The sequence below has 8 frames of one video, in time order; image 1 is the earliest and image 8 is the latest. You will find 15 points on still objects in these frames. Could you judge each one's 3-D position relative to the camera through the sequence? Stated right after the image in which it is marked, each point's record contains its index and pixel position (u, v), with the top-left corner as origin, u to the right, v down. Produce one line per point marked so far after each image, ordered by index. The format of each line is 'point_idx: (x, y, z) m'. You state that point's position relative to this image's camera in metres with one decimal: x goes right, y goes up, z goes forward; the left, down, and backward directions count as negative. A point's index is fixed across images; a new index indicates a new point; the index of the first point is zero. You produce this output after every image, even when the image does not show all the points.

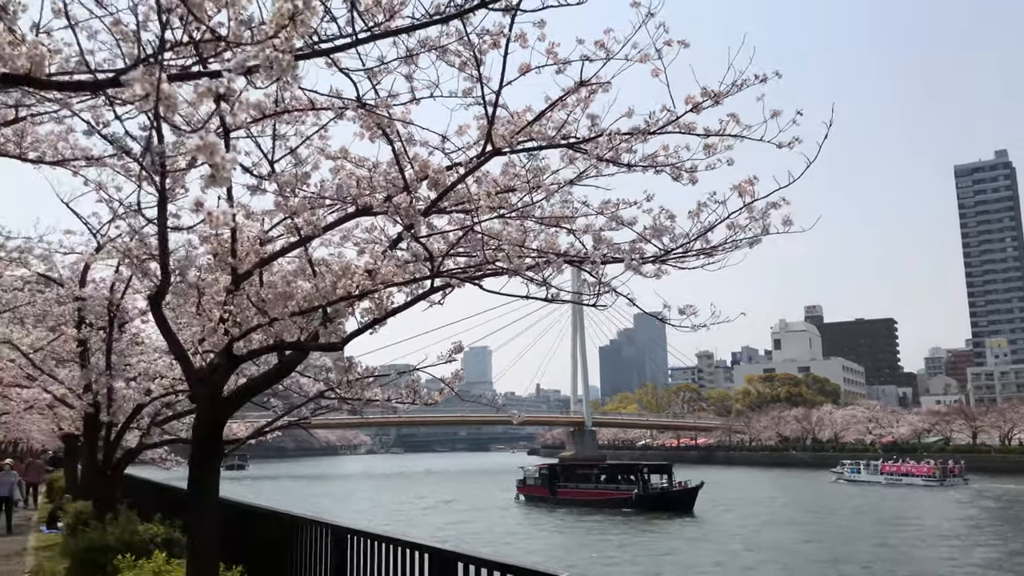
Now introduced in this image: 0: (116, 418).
0: (-5.2, -1.7, +11.4) m
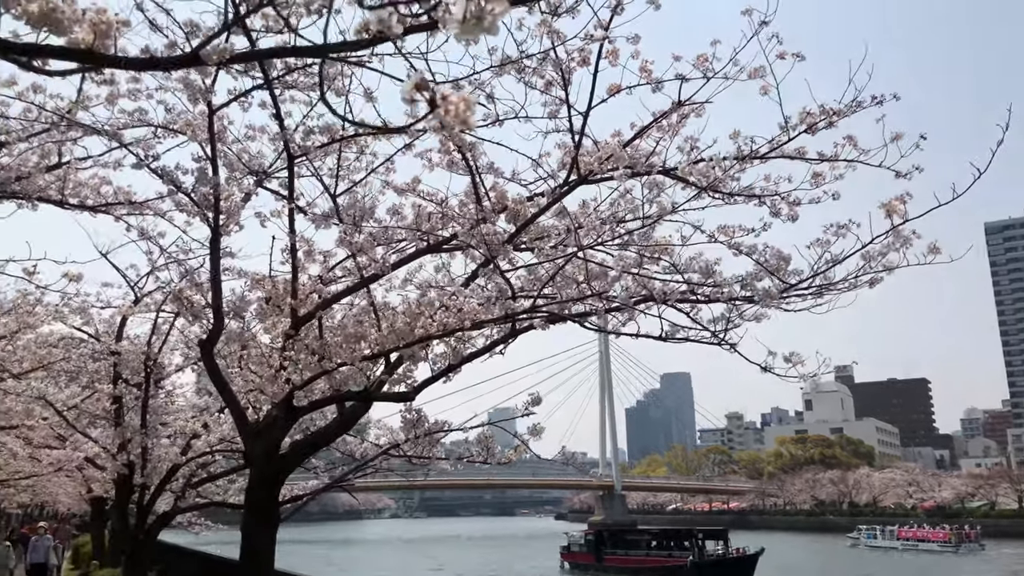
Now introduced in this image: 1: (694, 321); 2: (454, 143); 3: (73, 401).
0: (-4.5, -2.4, +10.8) m
1: (+1.1, -0.2, +5.3) m
2: (-0.3, +0.8, +5.1) m
3: (-5.8, -1.5, +11.4) m
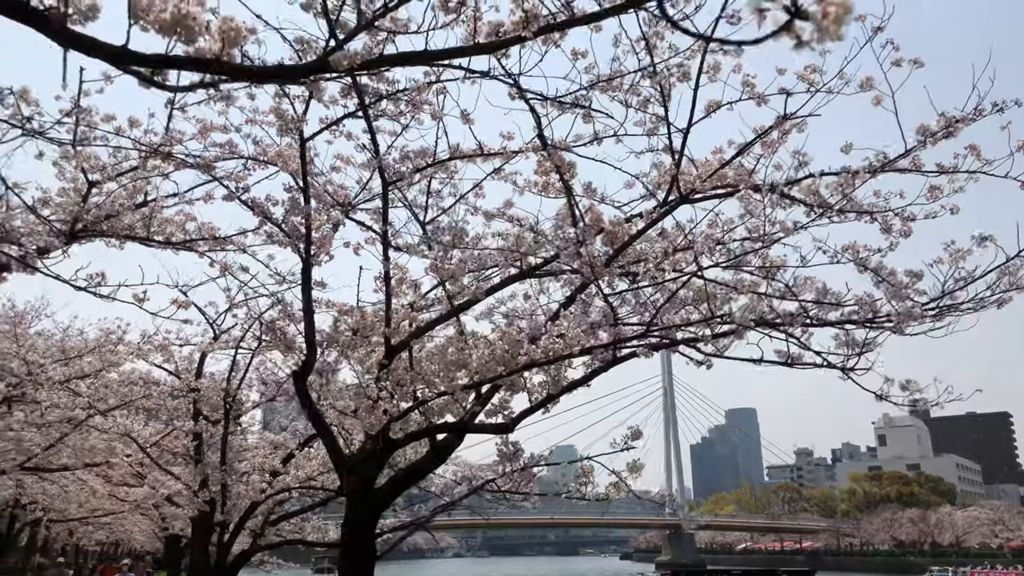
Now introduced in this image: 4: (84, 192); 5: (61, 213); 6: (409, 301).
0: (-3.5, -2.9, +10.8) m
1: (+1.7, -0.3, +5.1) m
2: (+0.2, +0.7, +4.9) m
3: (-4.8, -2.0, +11.5) m
4: (-3.9, +0.9, +7.8) m
5: (-4.1, +0.7, +7.9) m
6: (-0.7, -0.1, +5.5) m
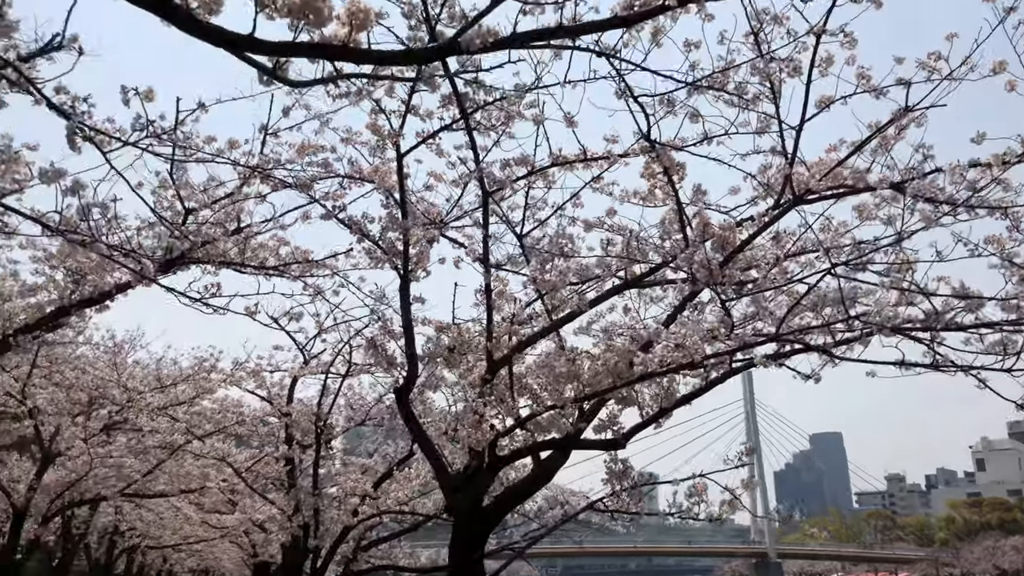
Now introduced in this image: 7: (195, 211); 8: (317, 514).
0: (-2.4, -3.2, +10.8) m
1: (+2.3, -0.4, +4.7) m
2: (+0.8, +0.6, +4.7) m
3: (-3.6, -2.4, +11.6) m
4: (-3.0, +0.6, +8.0) m
5: (-3.3, +0.4, +8.1) m
6: (0.0, -0.2, +5.4) m
7: (-2.9, +0.7, +8.0) m
8: (-2.4, -2.7, +10.5) m
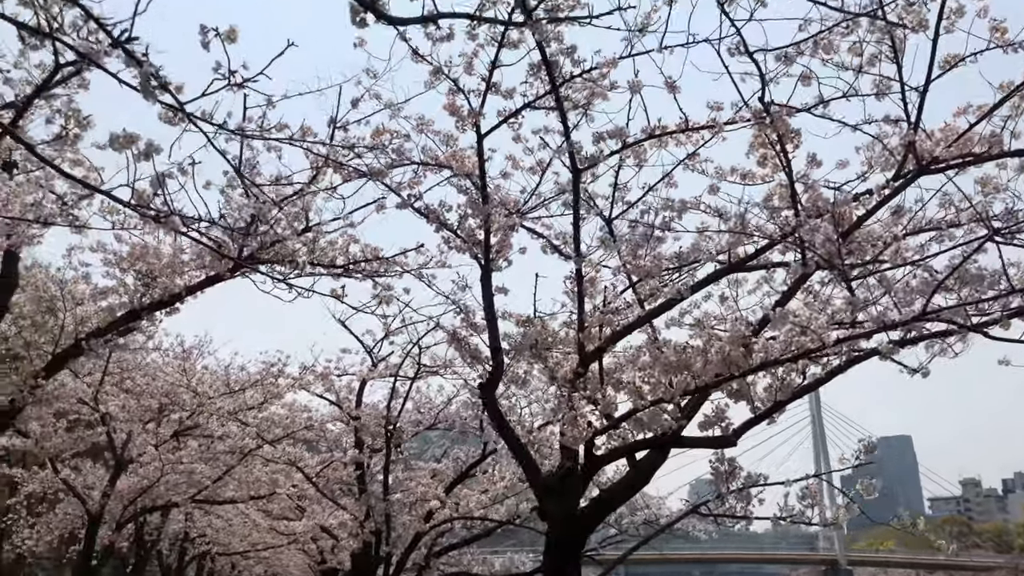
0: (-1.4, -3.2, +10.5) m
1: (+2.8, -0.2, +4.2) m
2: (+1.2, +0.7, +4.3) m
3: (-2.6, -2.4, +11.5) m
4: (-2.4, +0.6, +7.8) m
5: (-2.6, +0.4, +7.9) m
6: (+0.5, -0.1, +5.0) m
7: (-2.3, +0.7, +7.8) m
8: (-1.5, -2.7, +10.2) m
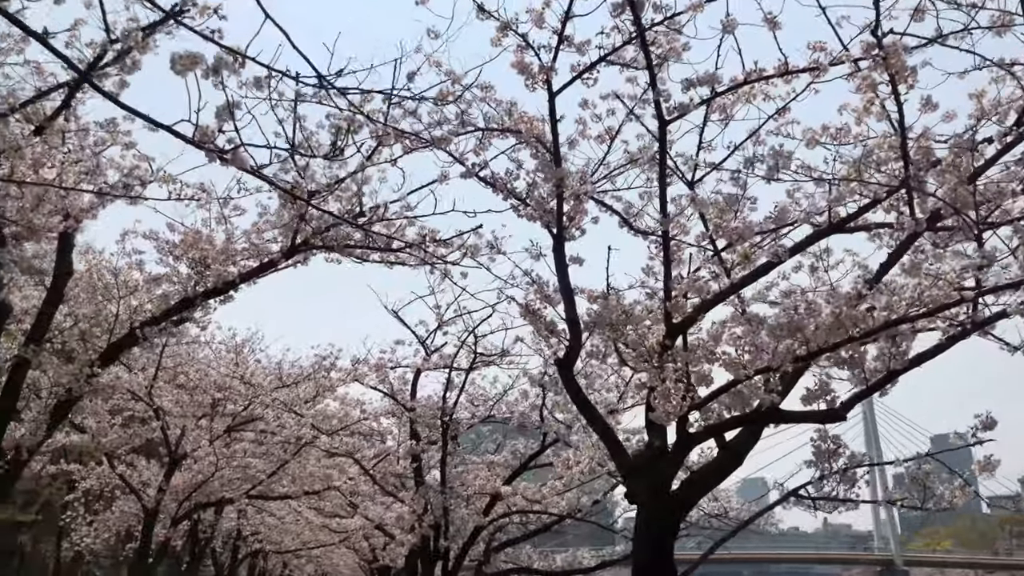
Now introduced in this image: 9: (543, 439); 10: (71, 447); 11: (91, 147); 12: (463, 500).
0: (-0.7, -3.0, +10.3) m
1: (+3.2, 0.0, +3.7) m
2: (+1.6, +0.9, +3.9) m
3: (-1.8, -2.3, +11.3) m
4: (-1.8, +0.8, +7.6) m
5: (-2.1, +0.6, +7.7) m
6: (+0.9, +0.1, +4.7) m
7: (-1.7, +0.8, +7.6) m
8: (-0.7, -2.6, +9.9) m
9: (+0.3, -1.7, +9.7) m
10: (-6.5, -2.3, +12.7) m
11: (-3.2, +1.1, +6.5) m
12: (-0.6, -2.5, +10.1) m
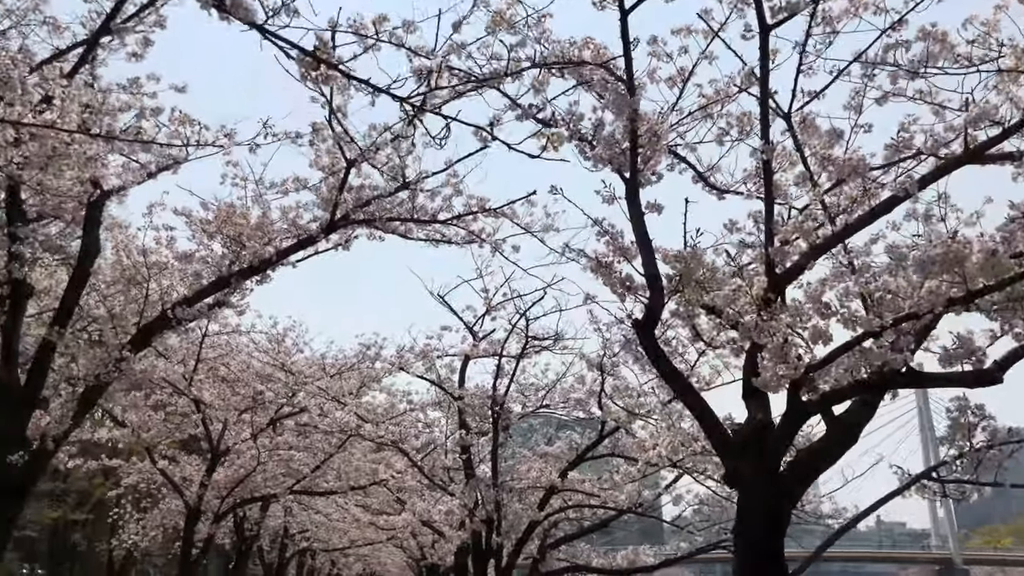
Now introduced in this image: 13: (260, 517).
0: (-0.1, -2.8, +9.7) m
1: (+3.4, +0.2, +3.0) m
2: (+1.9, +1.2, +3.2) m
3: (-1.1, -2.1, +10.7) m
4: (-1.4, +1.0, +7.1) m
5: (-1.6, +0.7, +7.2) m
6: (+1.2, +0.3, +4.0) m
7: (-1.3, +1.0, +7.1) m
8: (-0.1, -2.4, +9.3) m
9: (+0.9, -1.5, +9.1) m
10: (-5.7, -2.2, +12.4) m
11: (-2.8, +1.2, +6.0) m
12: (0.0, -2.3, +9.5) m
13: (-5.2, -4.7, +17.9) m
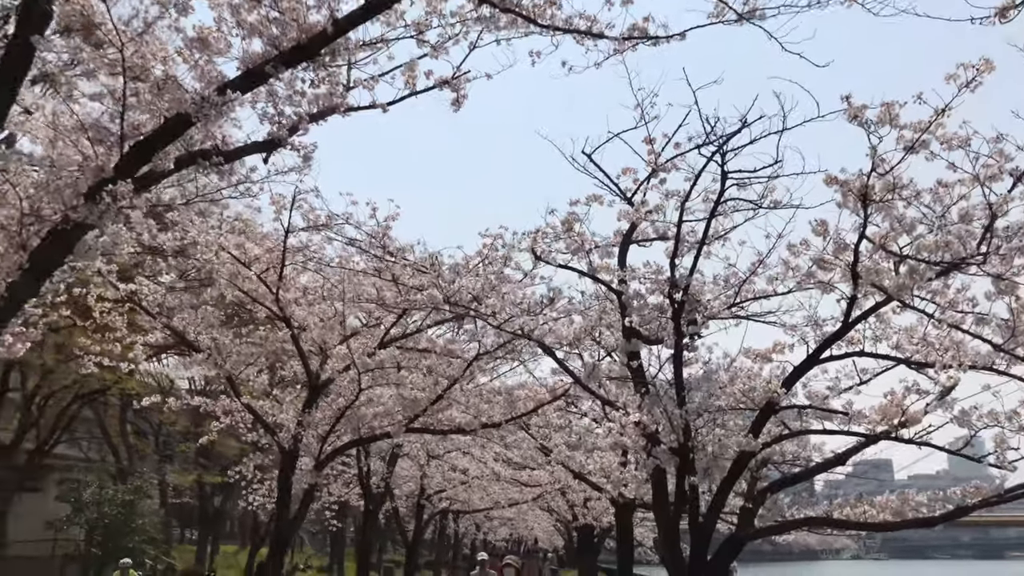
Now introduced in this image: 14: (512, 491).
0: (+1.5, -1.5, +6.7) m
1: (+3.7, +1.4, -0.5) m
2: (+2.2, +2.3, -0.1) m
3: (+0.5, -0.8, +7.9) m
4: (-0.4, +2.1, +4.2) m
5: (-0.6, +1.9, +4.4) m
6: (+1.7, +1.4, +0.8) m
7: (-0.3, +2.2, +4.2) m
8: (+1.3, -1.1, +6.4) m
9: (+2.3, -0.1, +5.9) m
10: (-3.7, -1.1, +10.3) m
11: (-2.0, +2.3, +3.4) m
12: (+1.5, -1.0, +6.5) m
13: (-2.2, -3.3, +15.7) m
14: (0.0, -4.1, +17.5) m
